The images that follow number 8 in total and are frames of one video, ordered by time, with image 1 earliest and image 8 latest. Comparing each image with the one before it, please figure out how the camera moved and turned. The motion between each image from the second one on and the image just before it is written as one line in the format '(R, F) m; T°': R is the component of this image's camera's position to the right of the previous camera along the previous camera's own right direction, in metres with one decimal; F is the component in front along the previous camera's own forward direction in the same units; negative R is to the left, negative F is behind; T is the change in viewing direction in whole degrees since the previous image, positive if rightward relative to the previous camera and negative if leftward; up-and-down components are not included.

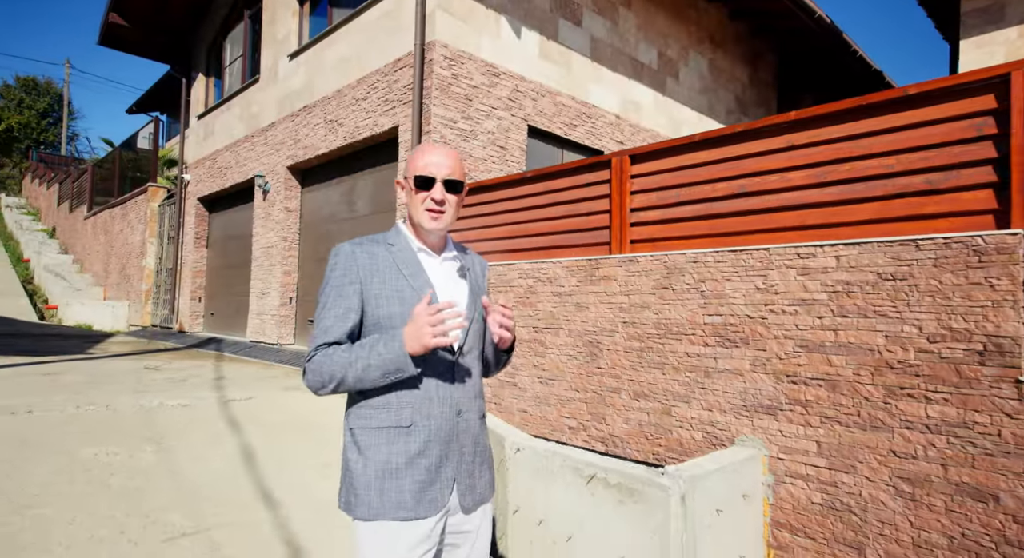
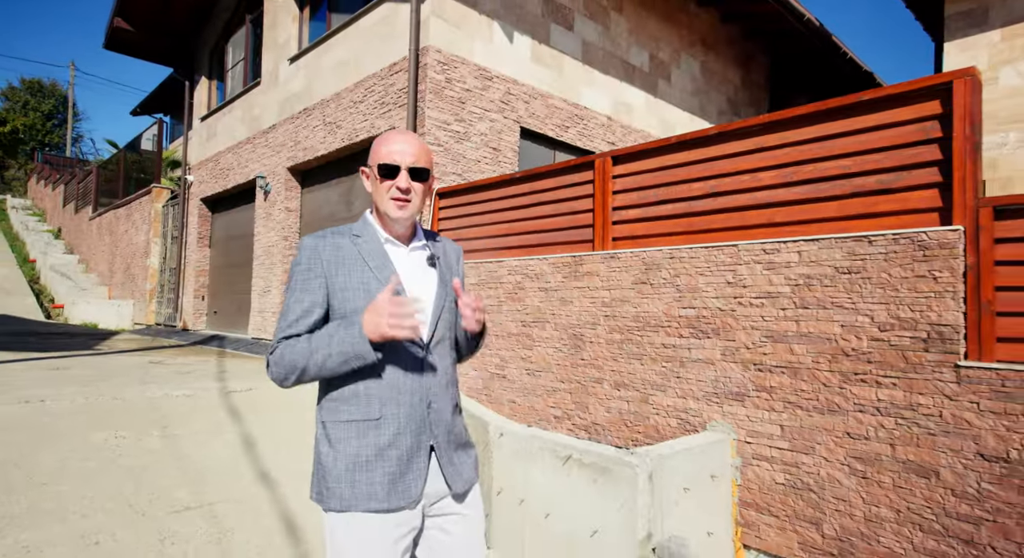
(+0.1, -0.3) m; 0°
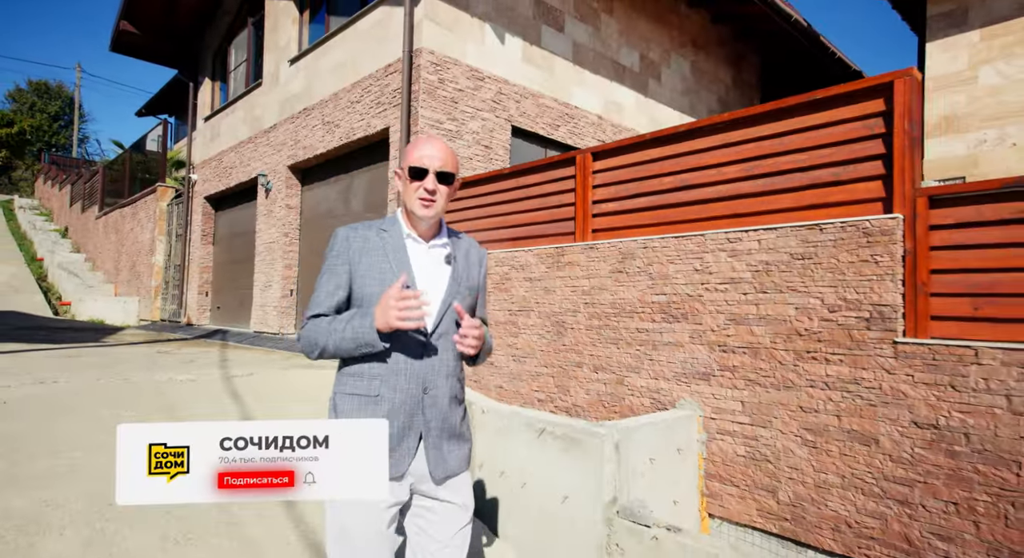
(+0.2, -0.3) m; 0°
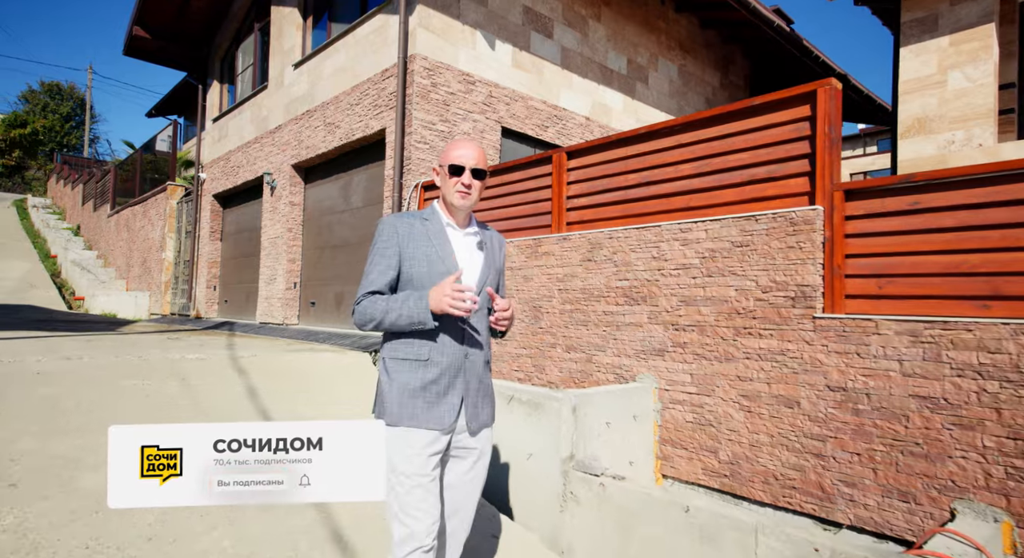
(+0.3, -0.6) m; -1°
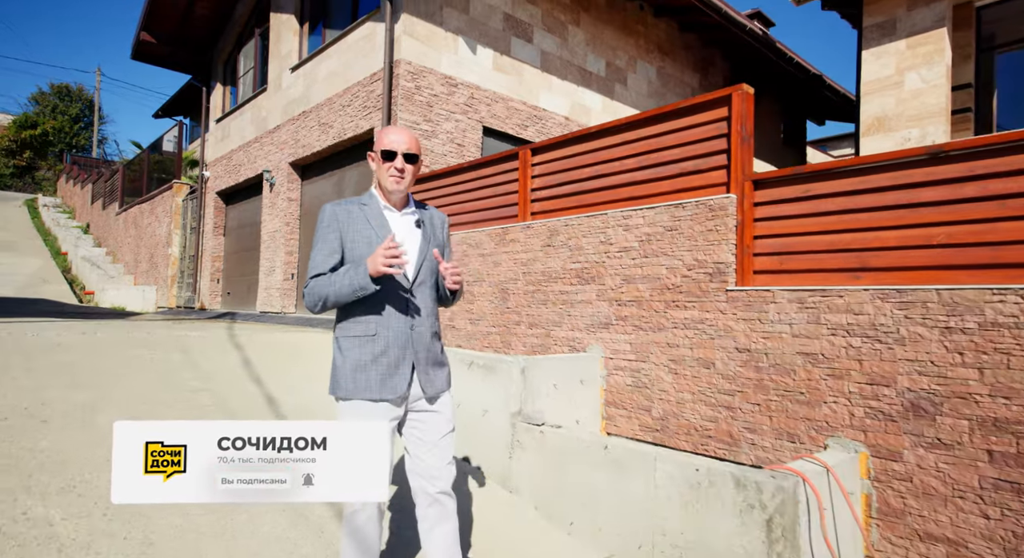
(+0.4, -0.7) m; 0°
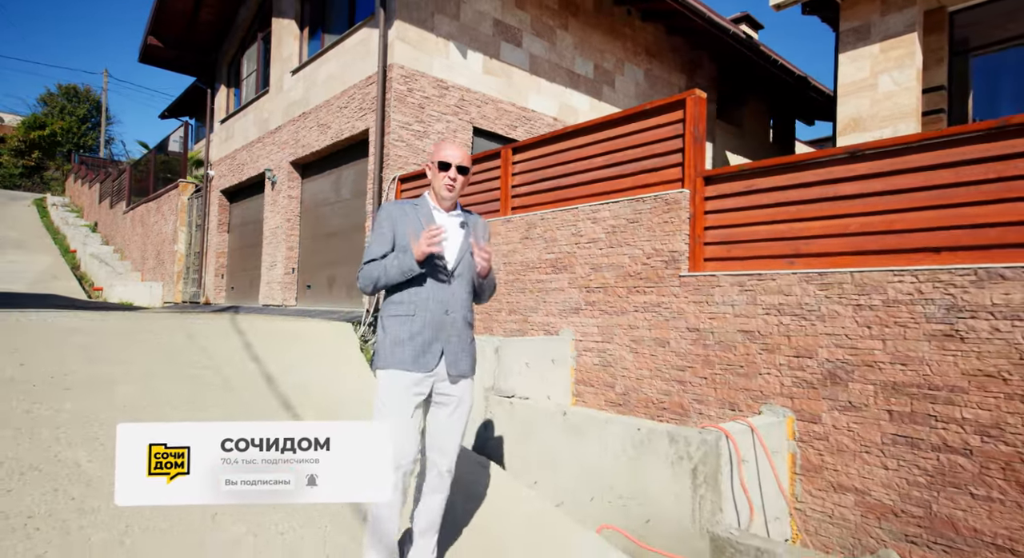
(+0.3, -0.5) m; 0°
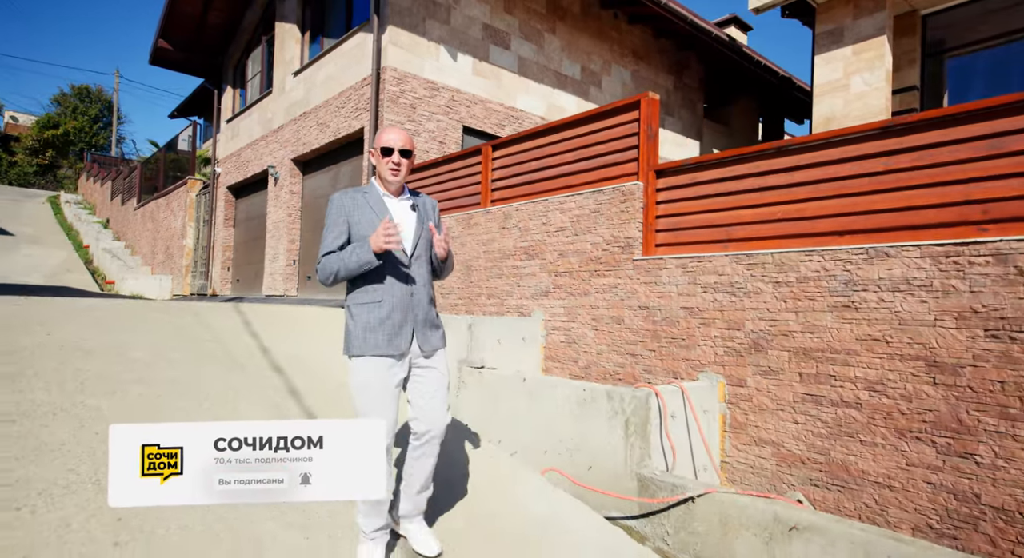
(+0.4, -0.6) m; -1°
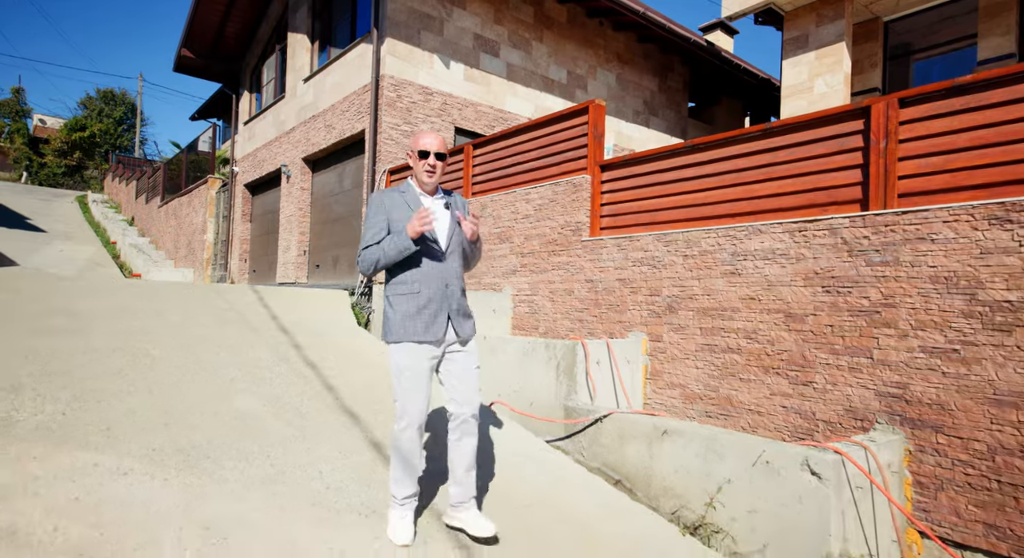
(+0.6, -1.1) m; -1°
